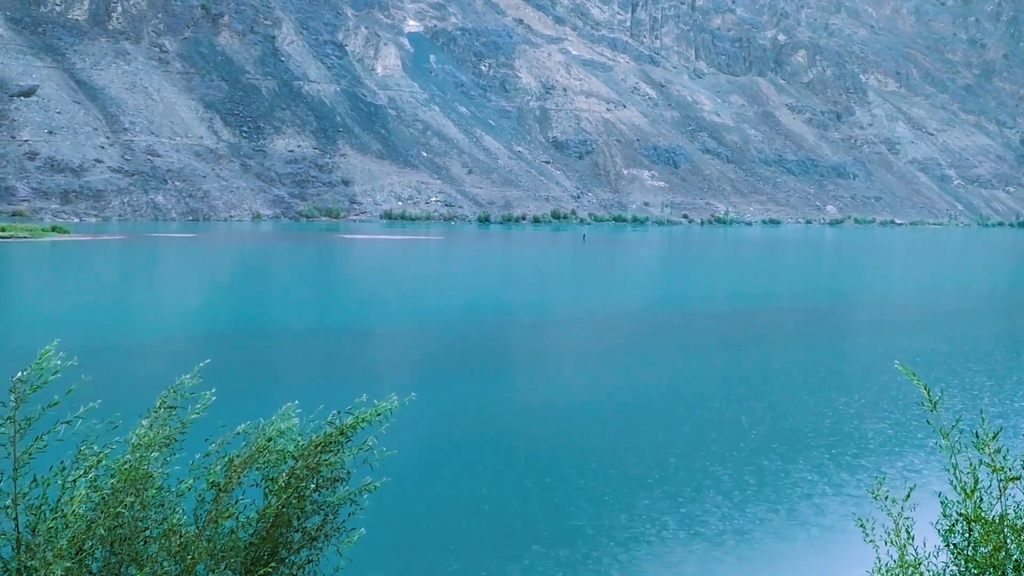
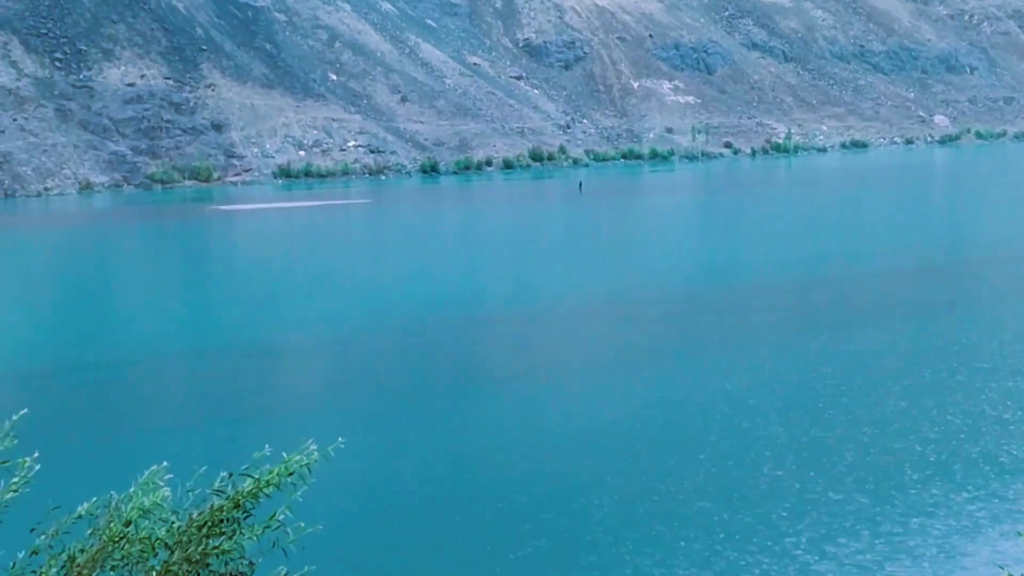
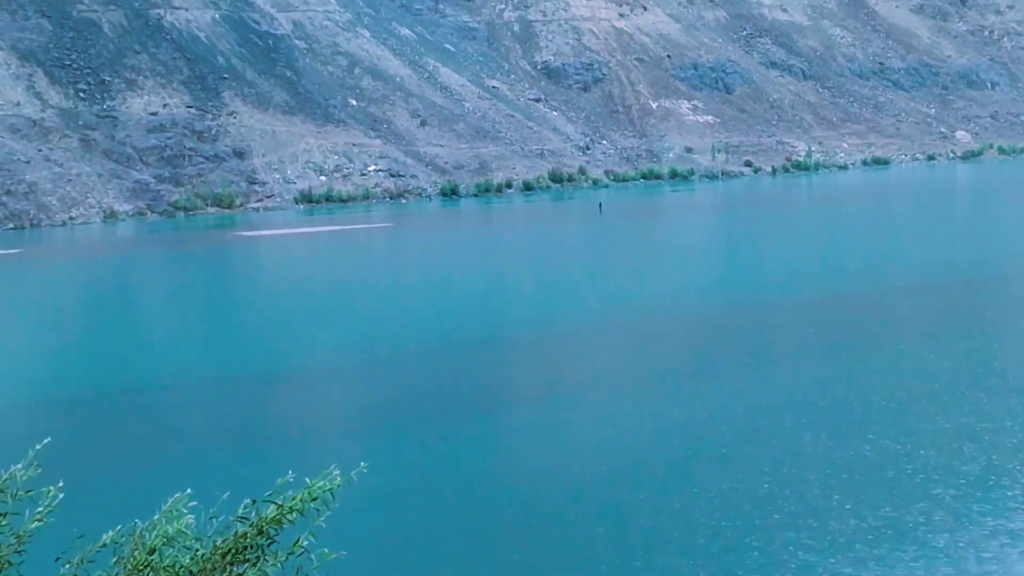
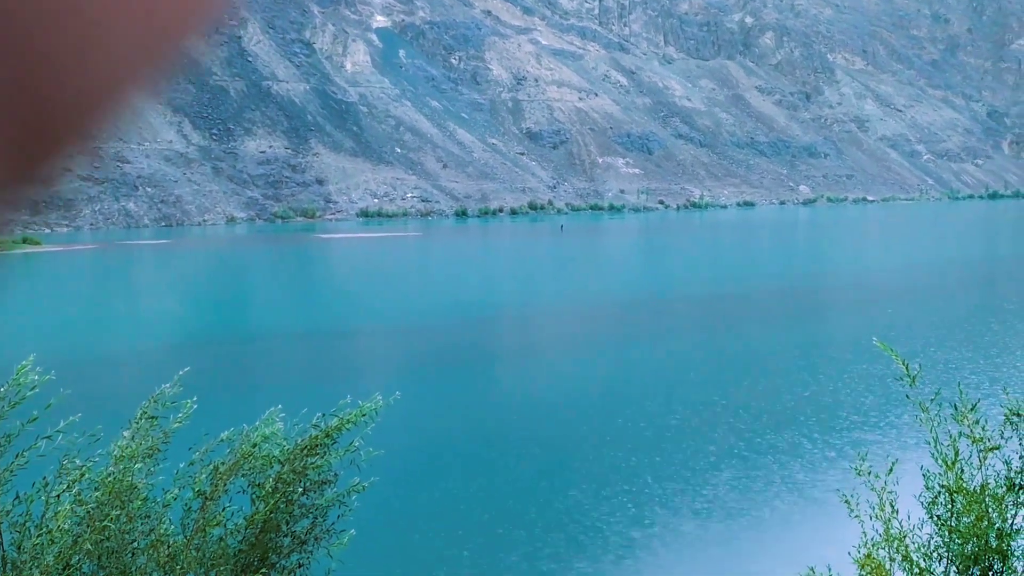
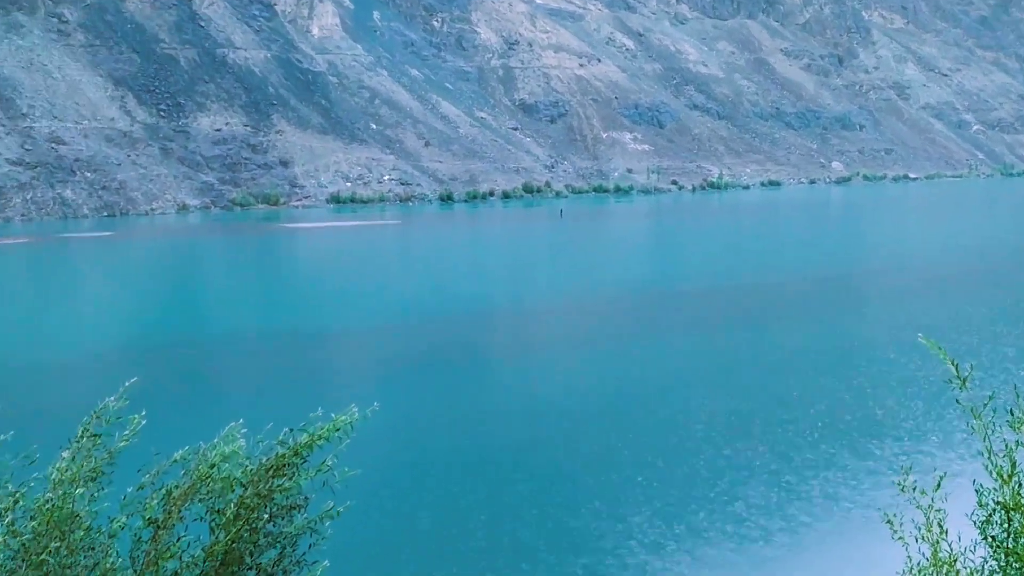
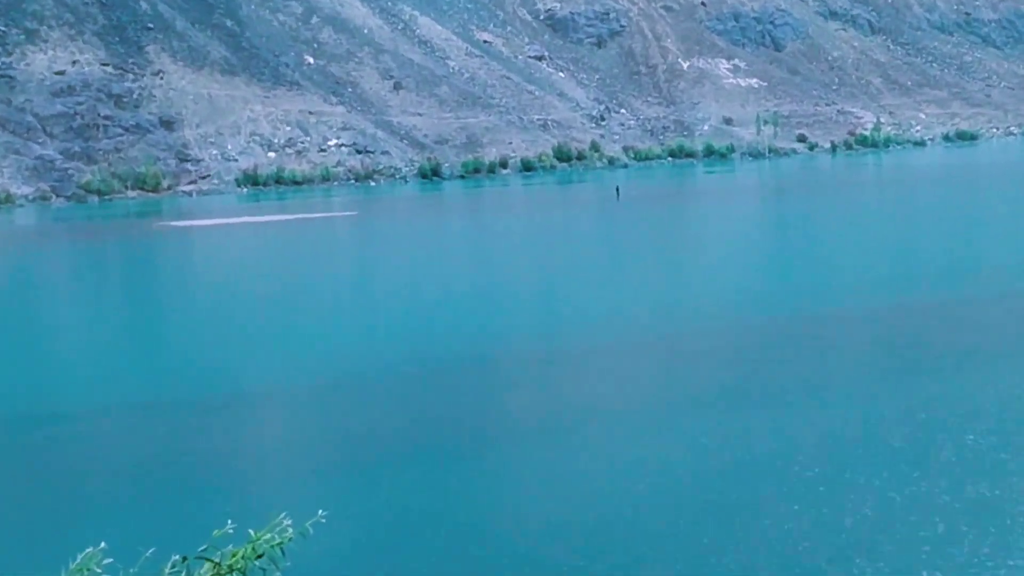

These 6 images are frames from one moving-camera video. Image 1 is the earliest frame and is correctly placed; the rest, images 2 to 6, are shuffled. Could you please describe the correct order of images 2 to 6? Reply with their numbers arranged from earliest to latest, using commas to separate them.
4, 5, 2, 3, 6
